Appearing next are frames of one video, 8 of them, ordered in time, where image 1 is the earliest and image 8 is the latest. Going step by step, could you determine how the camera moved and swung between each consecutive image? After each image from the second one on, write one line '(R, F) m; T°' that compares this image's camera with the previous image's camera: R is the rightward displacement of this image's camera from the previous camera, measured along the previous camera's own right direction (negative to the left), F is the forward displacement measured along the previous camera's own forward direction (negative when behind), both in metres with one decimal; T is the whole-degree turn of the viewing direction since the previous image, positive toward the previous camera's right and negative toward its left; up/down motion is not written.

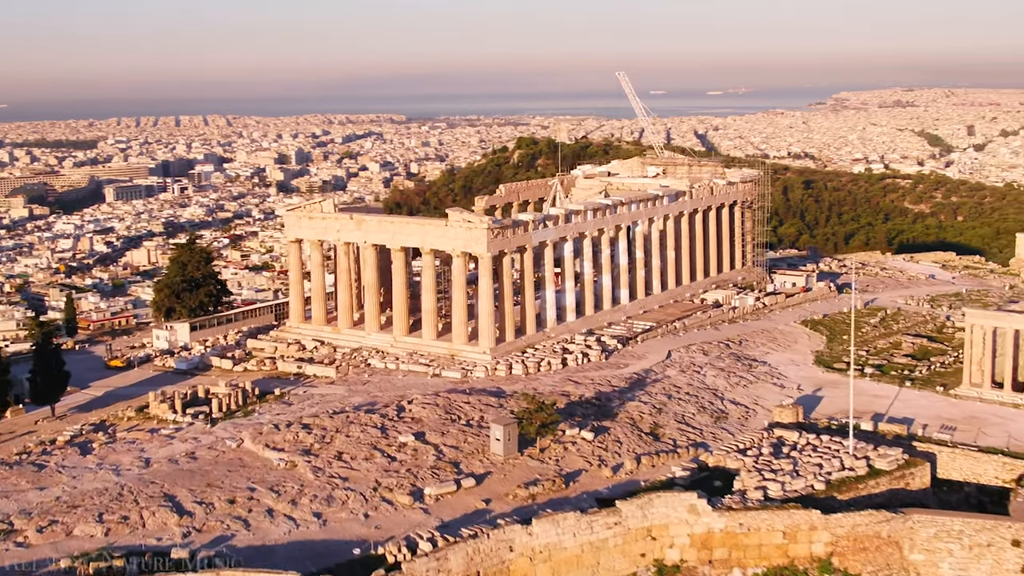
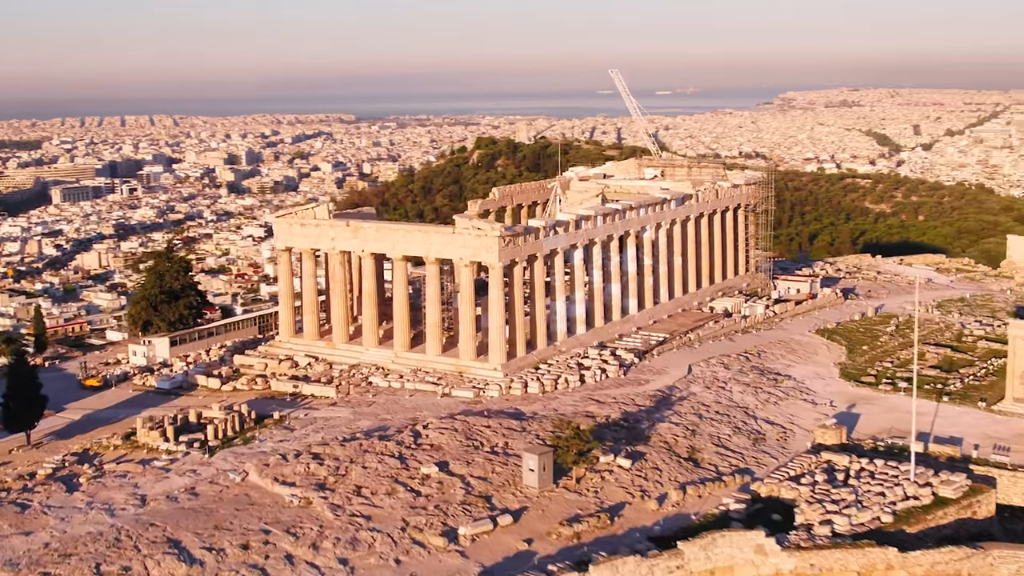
(-1.9, +2.7) m; +2°
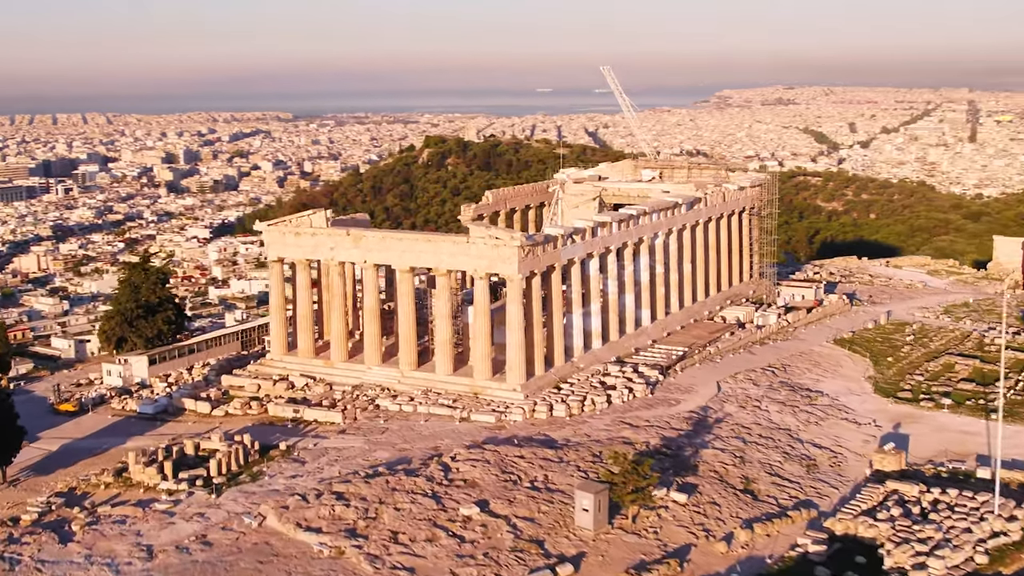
(-2.2, +2.9) m; +3°
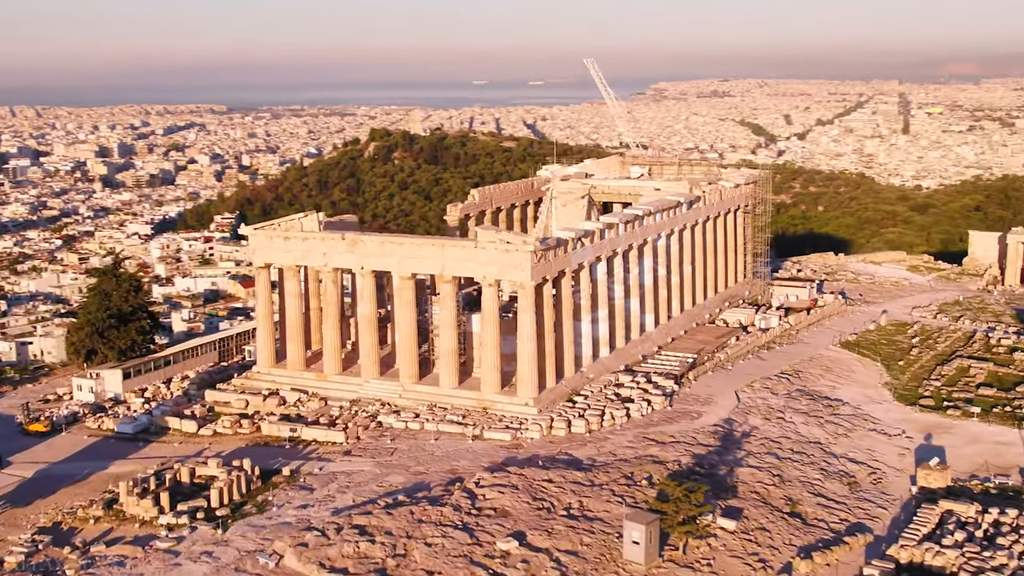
(-1.9, +2.2) m; +3°
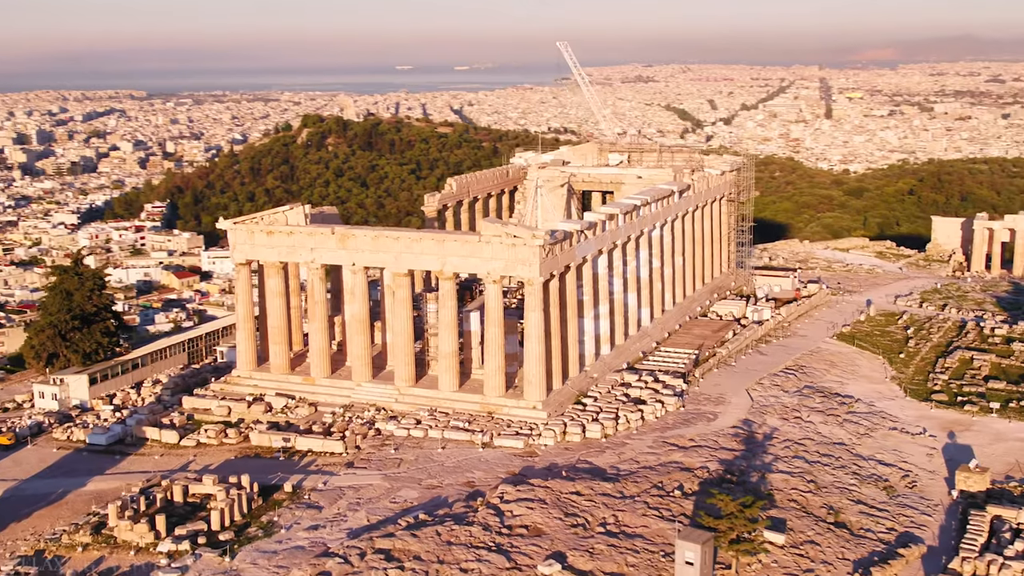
(-1.9, +2.0) m; +3°
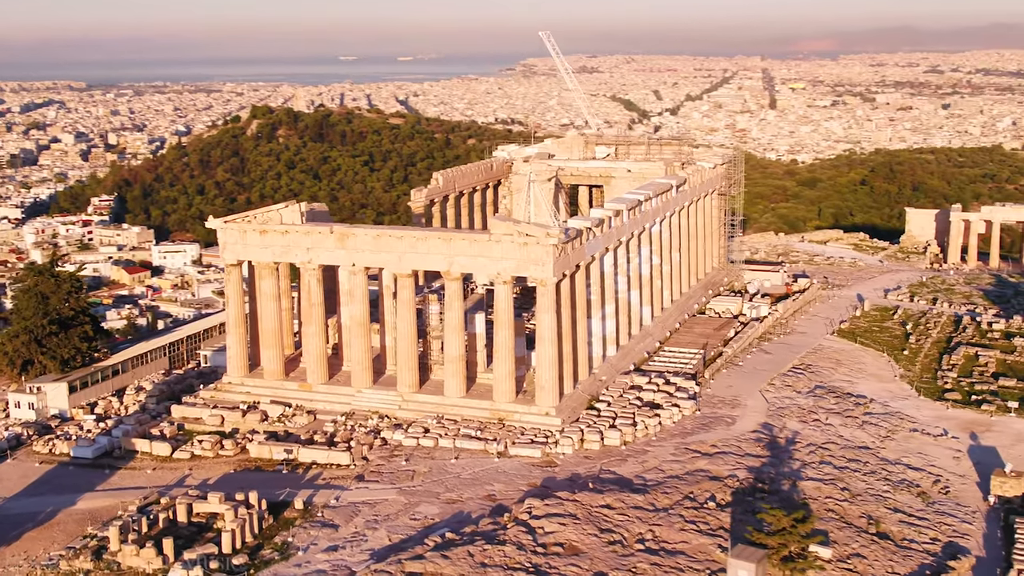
(-1.5, +1.4) m; +3°
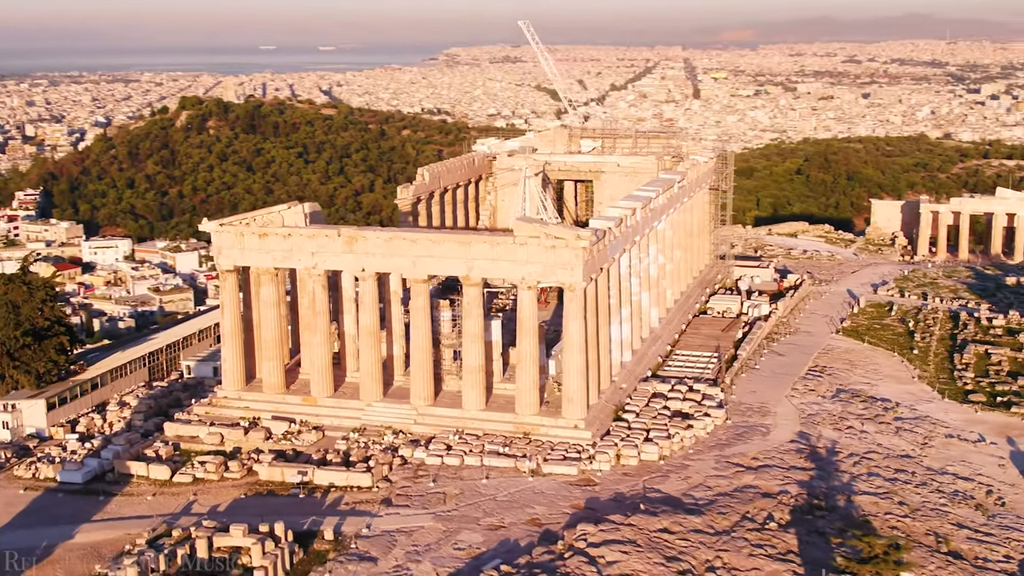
(-2.2, +1.8) m; +3°
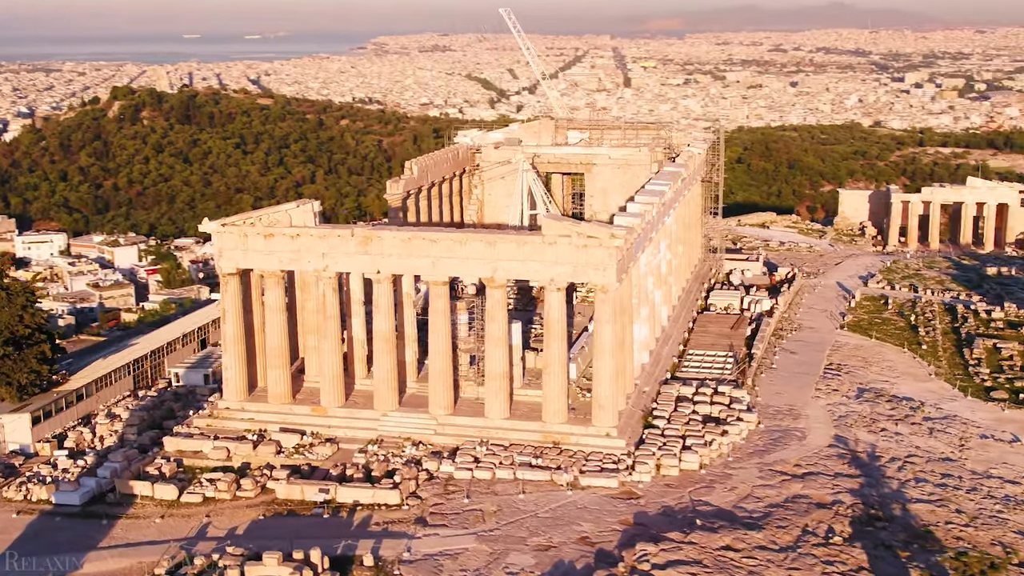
(-2.0, +1.5) m; +3°
